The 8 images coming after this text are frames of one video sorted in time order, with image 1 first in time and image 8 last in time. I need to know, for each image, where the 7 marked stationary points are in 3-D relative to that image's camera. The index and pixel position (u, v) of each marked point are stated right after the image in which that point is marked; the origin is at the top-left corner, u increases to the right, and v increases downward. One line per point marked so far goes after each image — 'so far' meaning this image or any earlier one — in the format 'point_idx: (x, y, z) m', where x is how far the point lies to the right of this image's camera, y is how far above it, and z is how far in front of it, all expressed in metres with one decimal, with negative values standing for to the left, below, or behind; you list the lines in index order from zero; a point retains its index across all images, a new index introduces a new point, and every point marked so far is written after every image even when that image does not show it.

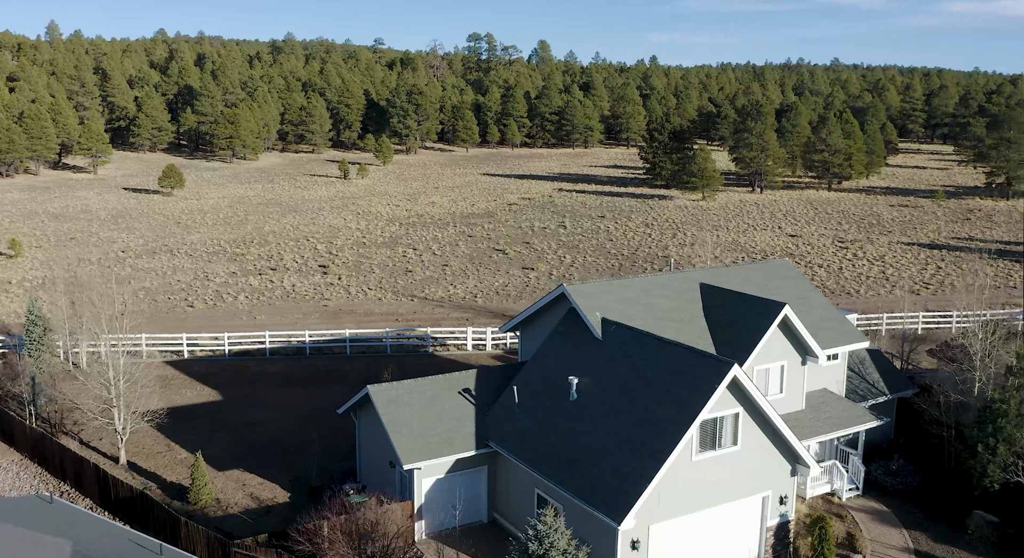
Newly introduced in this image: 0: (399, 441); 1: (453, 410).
0: (-2.3, -3.4, +18.7) m
1: (-1.3, -2.9, +19.7) m
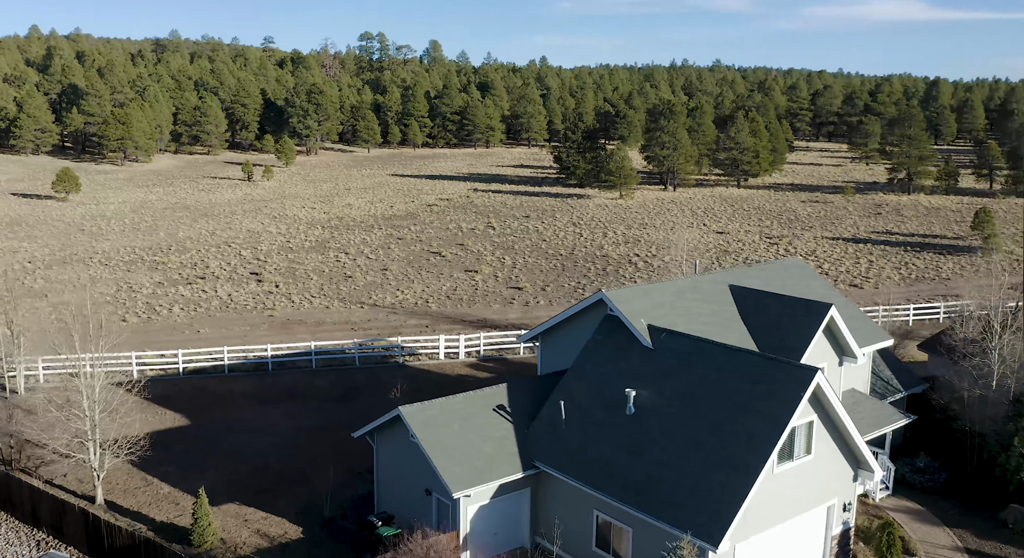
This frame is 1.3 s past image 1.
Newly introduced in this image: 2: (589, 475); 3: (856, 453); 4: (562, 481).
0: (-1.3, -3.5, +16.9) m
1: (-0.4, -3.0, +18.1) m
2: (+1.5, -3.6, +16.8) m
3: (+6.8, -3.3, +17.7) m
4: (+0.9, -3.9, +17.5) m
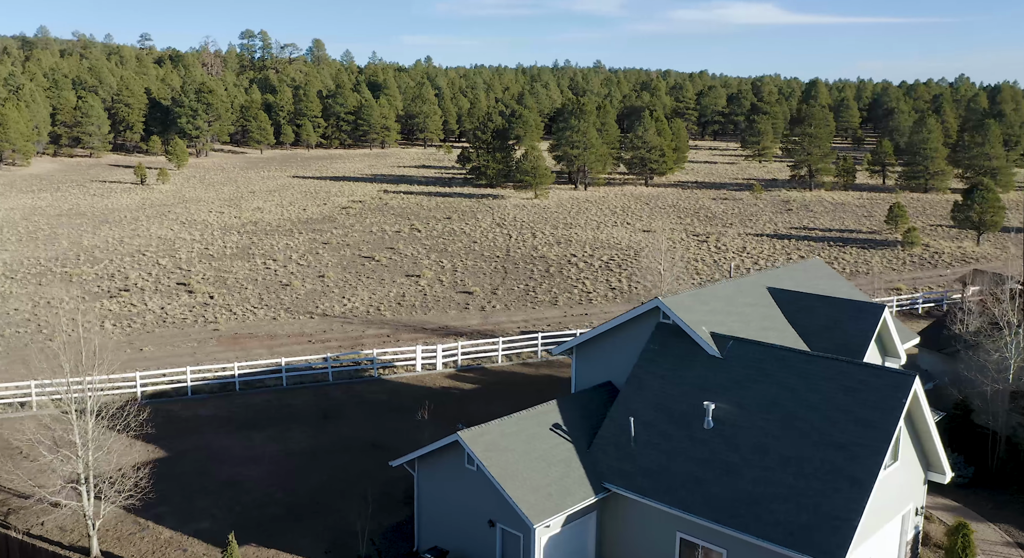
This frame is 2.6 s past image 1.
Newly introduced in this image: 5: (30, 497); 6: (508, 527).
0: (+0.1, -3.7, +15.4) m
1: (+0.8, -3.2, +16.7) m
2: (+2.9, -3.8, +15.6) m
3: (+8.0, -3.3, +17.2) m
4: (+2.2, -4.1, +16.2) m
5: (-10.1, -4.6, +19.0) m
6: (-0.1, -4.4, +16.0) m
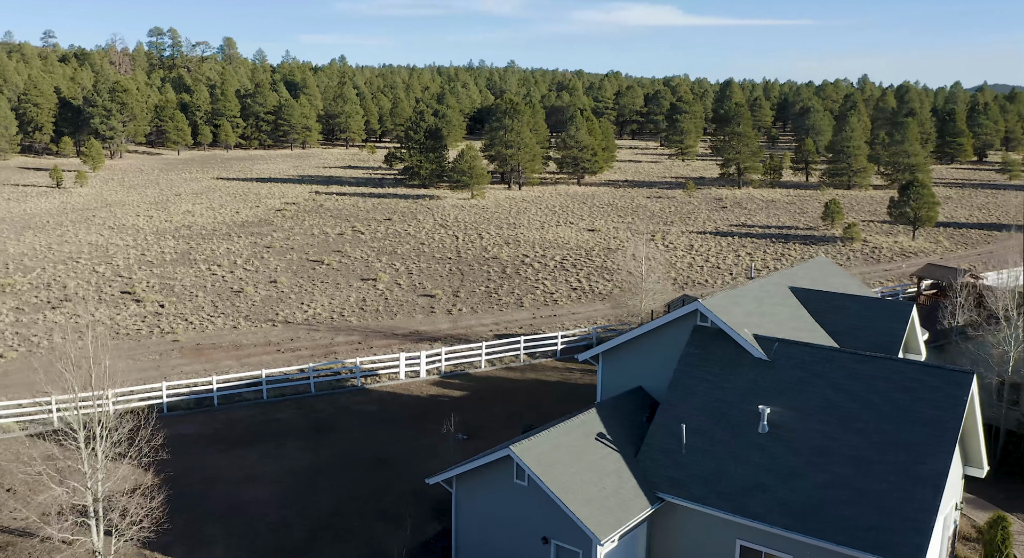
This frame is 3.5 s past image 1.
0: (+1.1, -3.8, +14.8) m
1: (+1.7, -3.3, +16.1) m
2: (+3.9, -3.8, +15.2) m
3: (+8.8, -3.3, +17.2) m
4: (+3.1, -4.1, +15.8) m
5: (-9.4, -4.9, +17.4) m
6: (+0.9, -4.5, +15.3) m
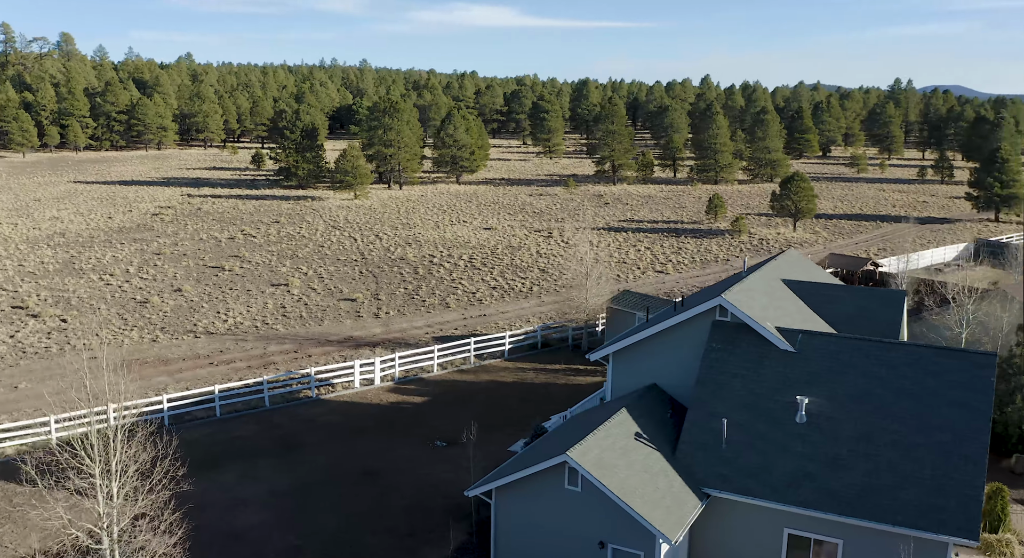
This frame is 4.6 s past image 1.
0: (+2.1, -3.8, +14.6) m
1: (+2.5, -3.2, +16.0) m
2: (+4.8, -3.7, +15.4) m
3: (+9.3, -3.0, +18.2) m
4: (+4.0, -4.0, +15.9) m
5: (-8.6, -5.2, +15.5) m
6: (+1.9, -4.5, +15.1) m
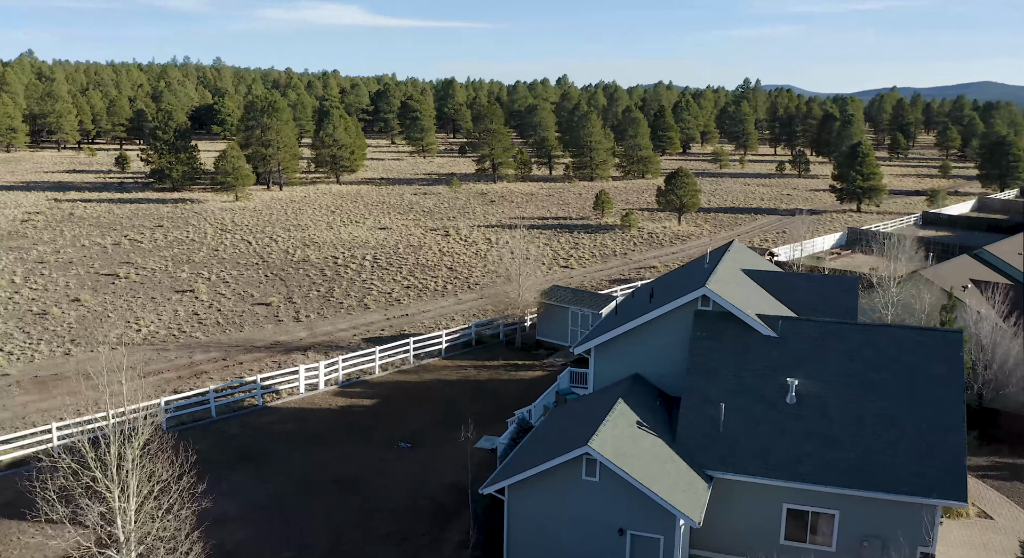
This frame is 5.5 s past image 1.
0: (+2.6, -3.6, +15.0) m
1: (+2.7, -3.1, +16.5) m
2: (+5.0, -3.5, +16.3) m
3: (+9.1, -2.7, +19.7) m
4: (+4.2, -3.8, +16.6) m
5: (-8.1, -5.4, +14.4) m
6: (+2.2, -4.3, +15.5) m
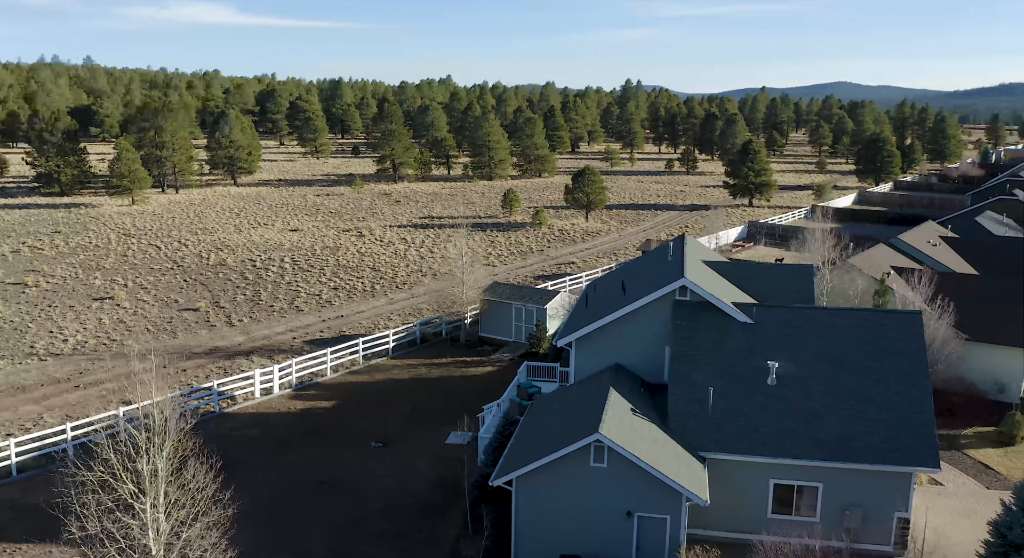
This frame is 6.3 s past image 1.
0: (+2.8, -3.5, +15.8) m
1: (+2.8, -2.9, +17.2) m
2: (+5.1, -3.2, +17.3) m
3: (+8.7, -2.3, +21.2) m
4: (+4.3, -3.6, +17.5) m
5: (-7.7, -5.5, +13.8) m
6: (+2.5, -4.2, +16.2) m
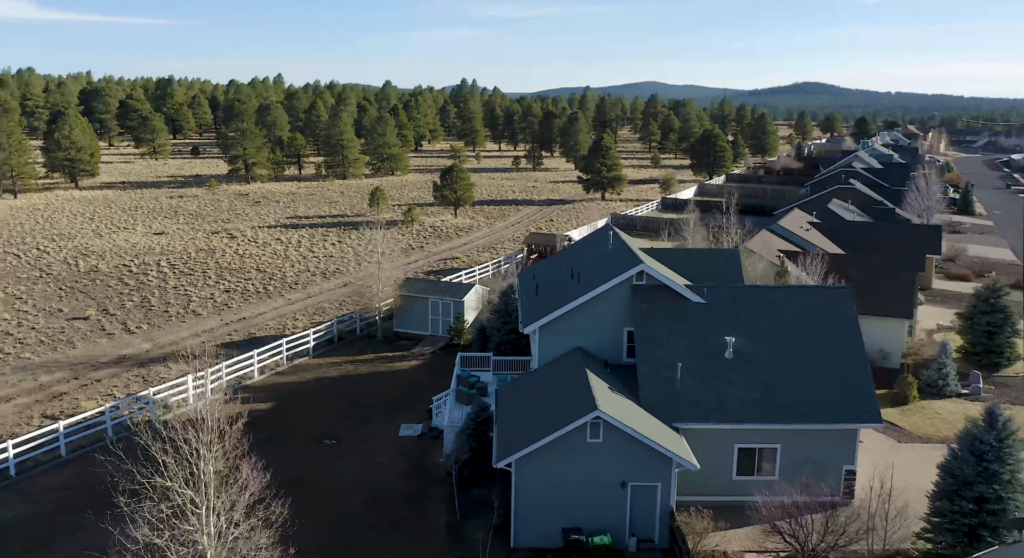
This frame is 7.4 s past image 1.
0: (+2.9, -3.2, +17.1) m
1: (+2.6, -2.6, +18.5) m
2: (+4.9, -2.9, +19.0) m
3: (+7.7, -1.8, +23.4) m
4: (+4.0, -3.3, +19.0) m
5: (-7.0, -5.5, +13.4) m
6: (+2.5, -3.9, +17.4) m
